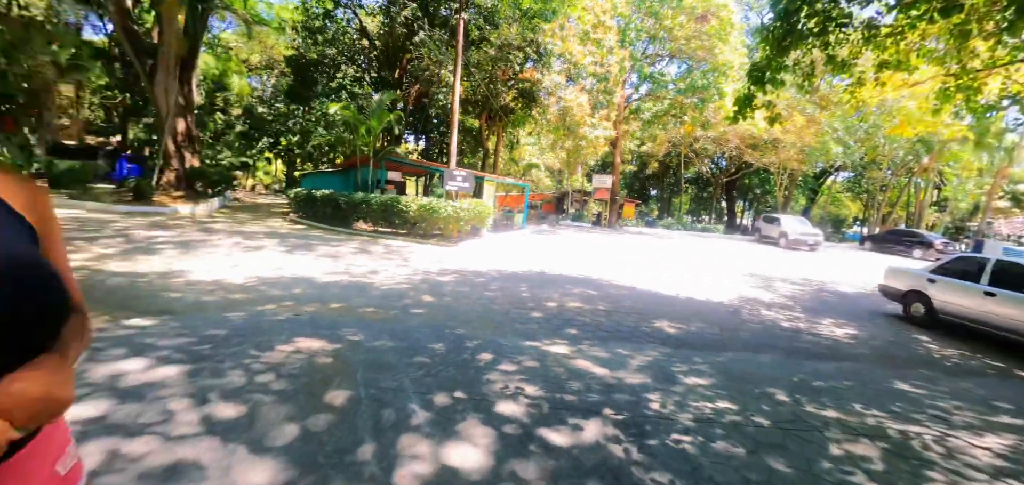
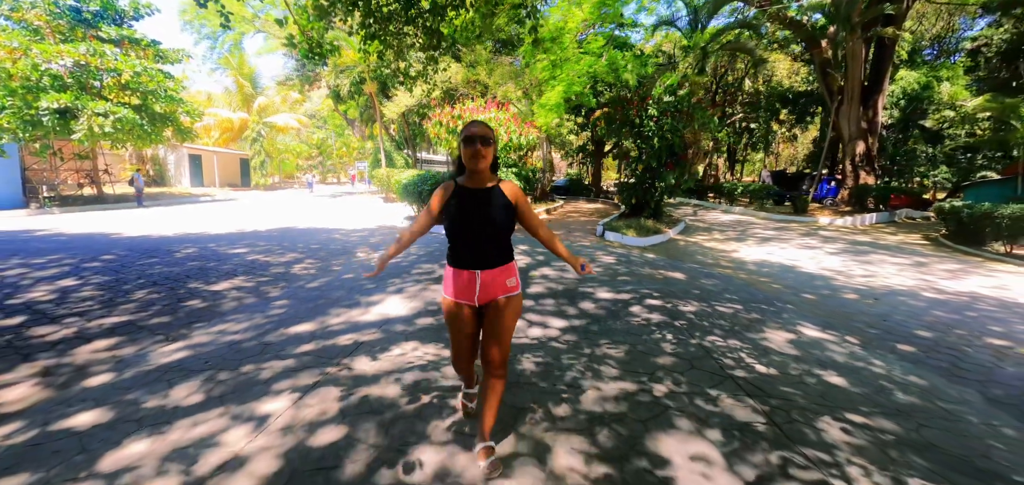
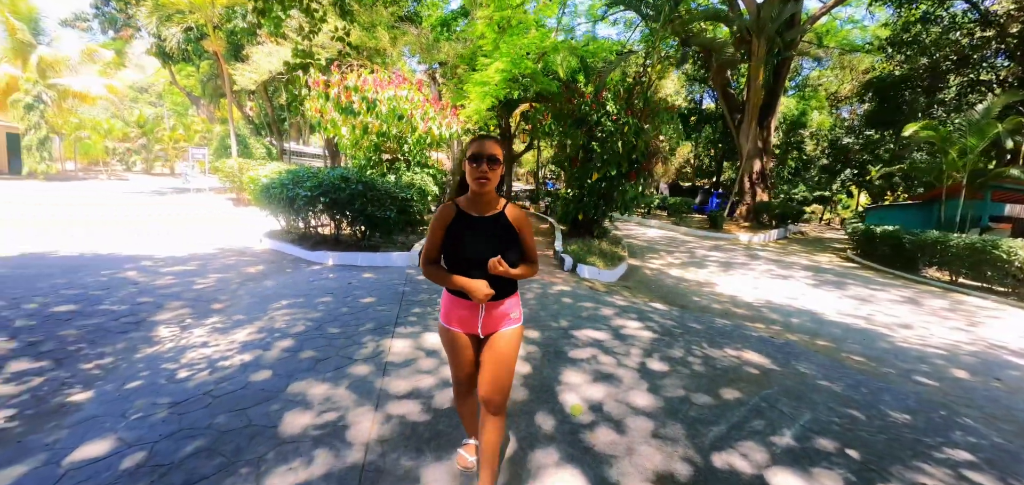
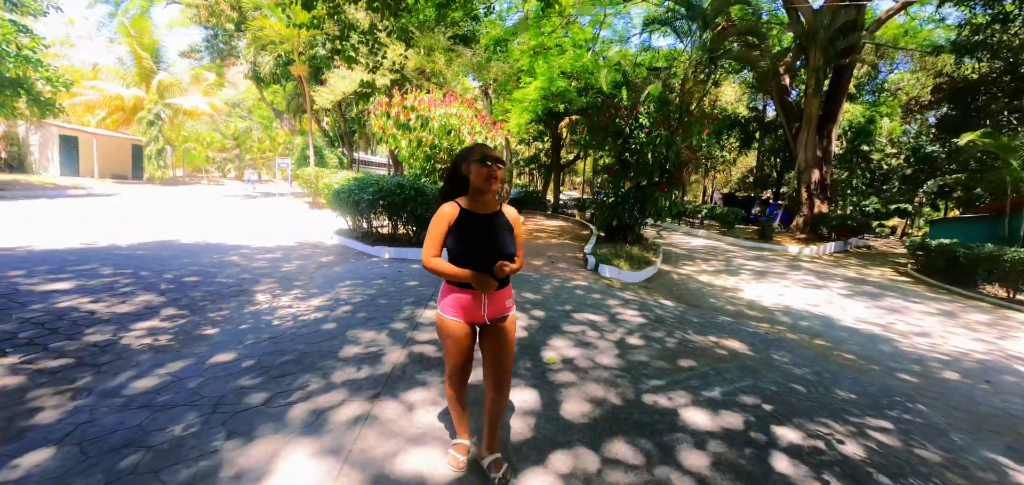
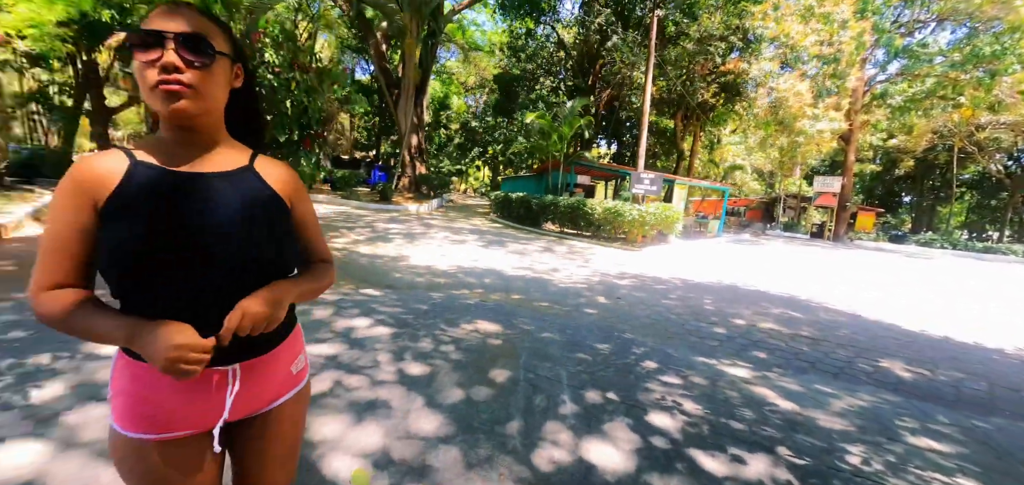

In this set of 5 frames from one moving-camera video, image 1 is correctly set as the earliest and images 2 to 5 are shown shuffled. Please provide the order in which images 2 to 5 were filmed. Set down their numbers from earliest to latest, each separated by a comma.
5, 3, 4, 2
